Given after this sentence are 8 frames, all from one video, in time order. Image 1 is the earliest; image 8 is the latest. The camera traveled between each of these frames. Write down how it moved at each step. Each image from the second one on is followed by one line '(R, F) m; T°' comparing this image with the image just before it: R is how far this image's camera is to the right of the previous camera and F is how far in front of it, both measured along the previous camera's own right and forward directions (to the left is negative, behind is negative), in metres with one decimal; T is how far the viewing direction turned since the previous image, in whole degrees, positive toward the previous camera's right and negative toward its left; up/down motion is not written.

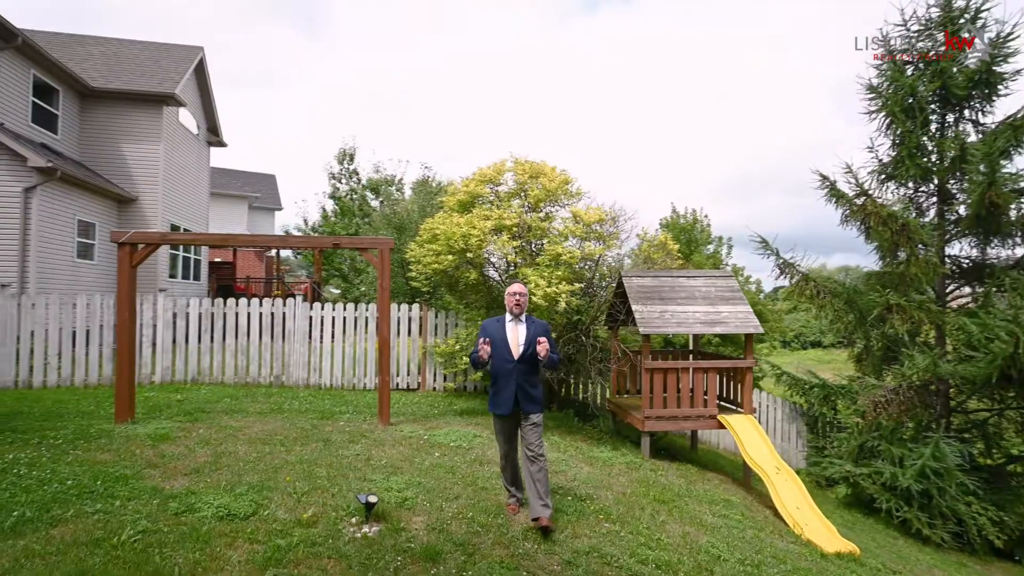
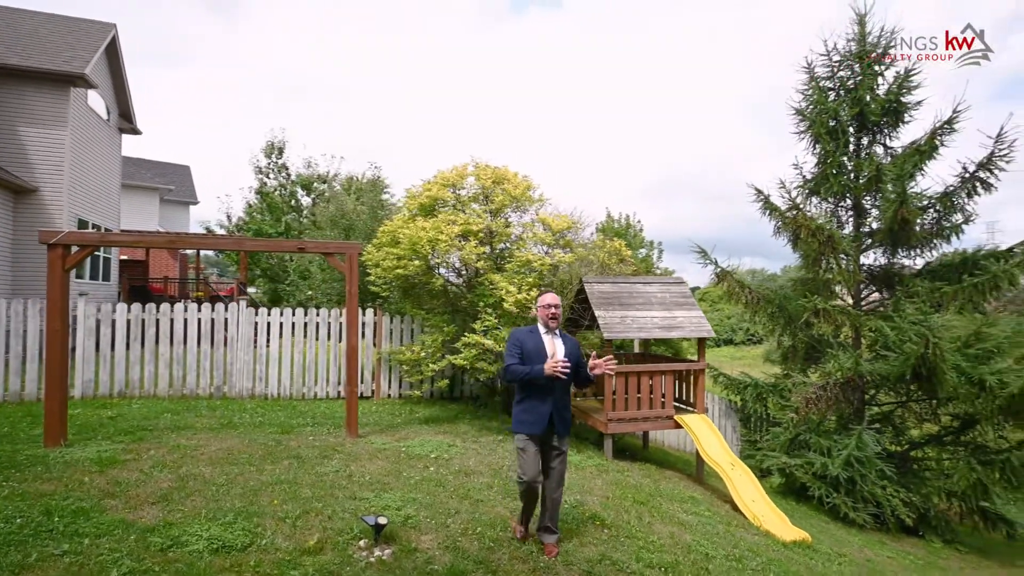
(-0.6, +0.1) m; +8°
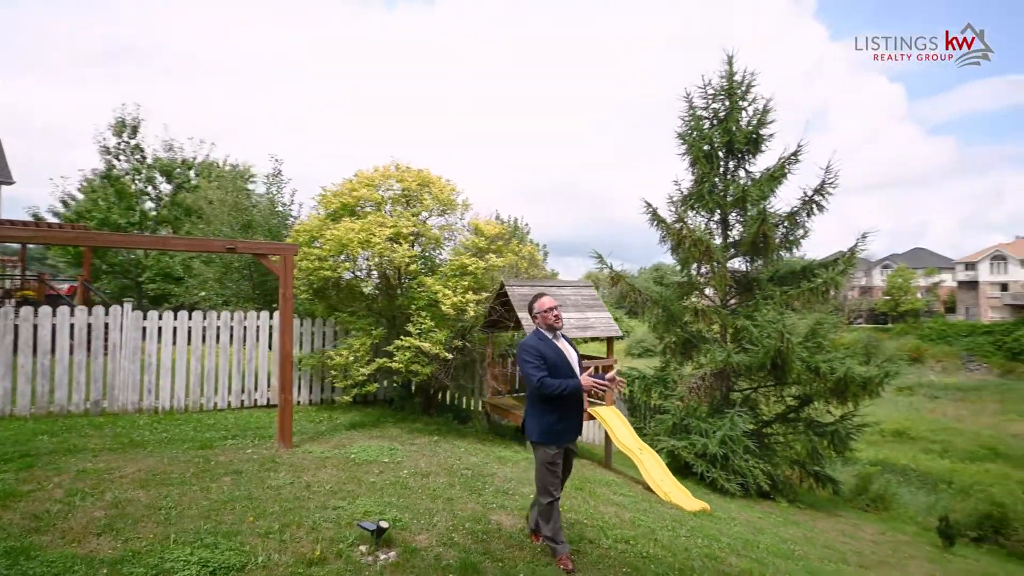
(-0.9, -0.2) m; +14°
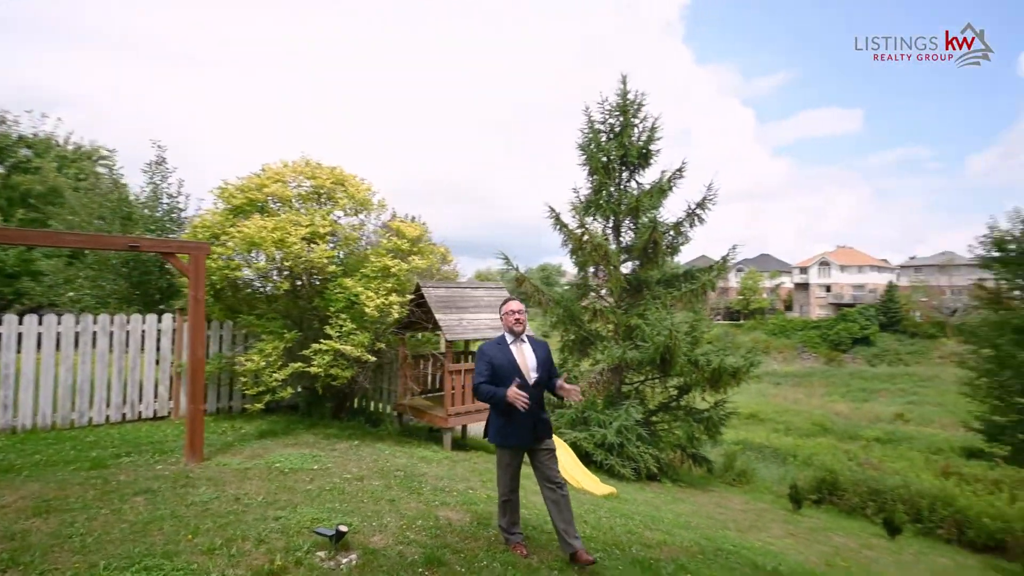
(-0.5, -0.2) m; +12°
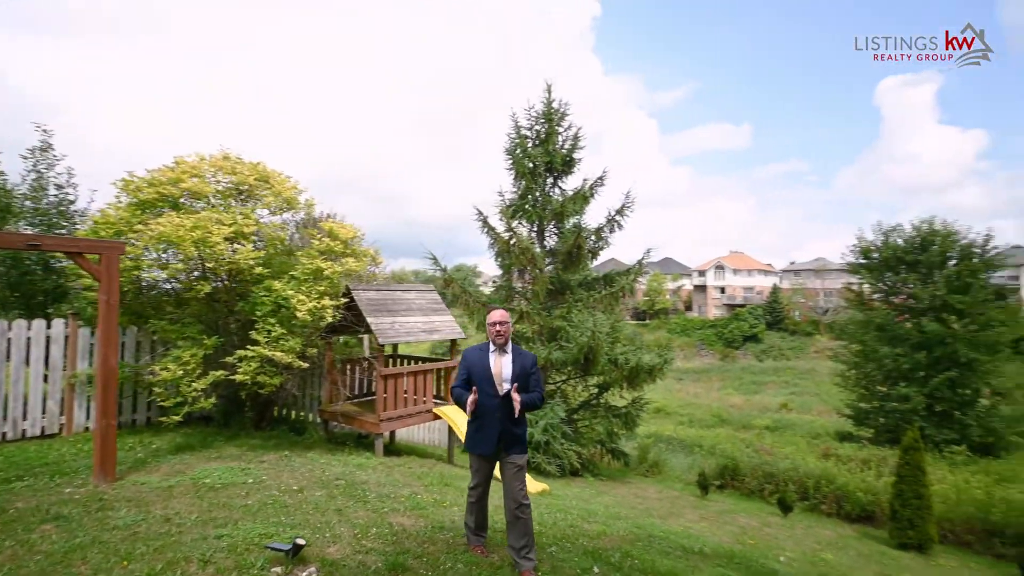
(-0.3, -0.1) m; +9°
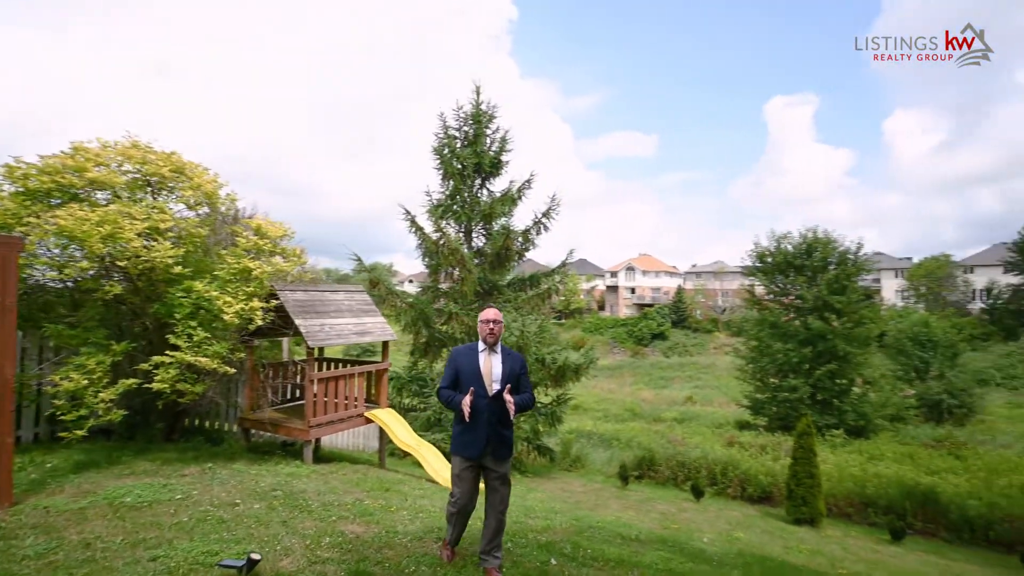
(-0.3, -0.1) m; +9°
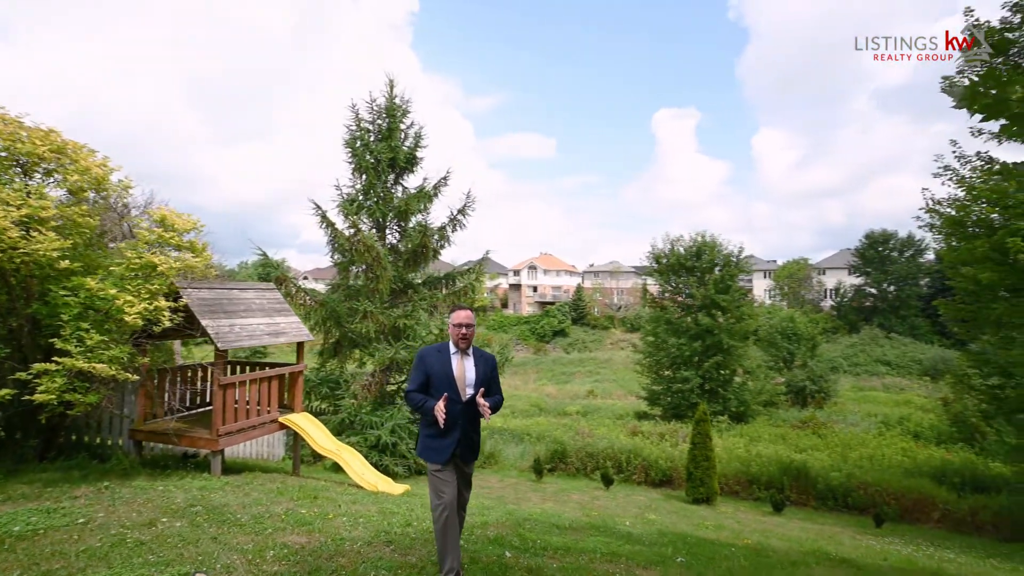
(-0.4, 0.0) m; +11°
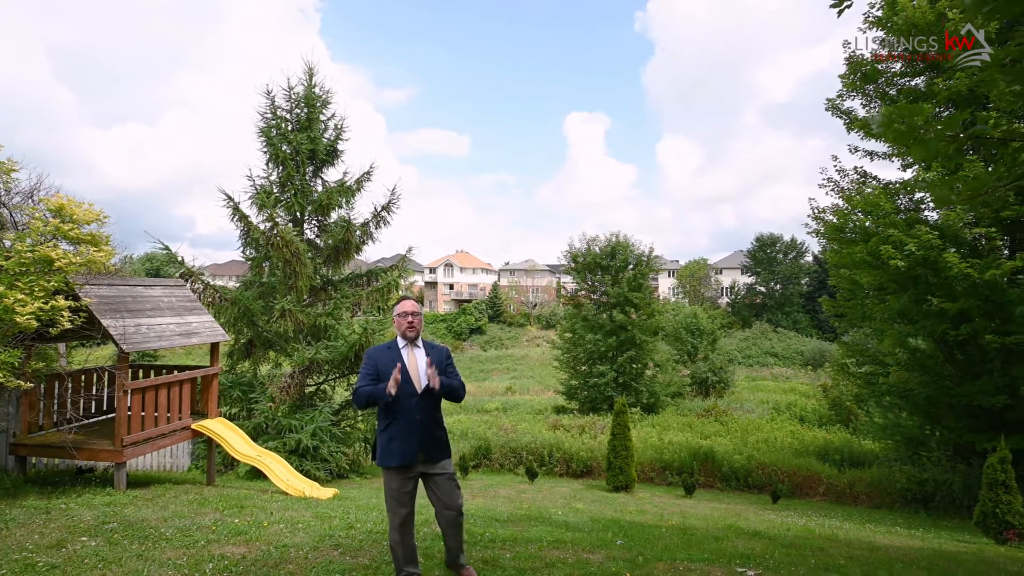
(-0.3, -0.1) m; +9°
